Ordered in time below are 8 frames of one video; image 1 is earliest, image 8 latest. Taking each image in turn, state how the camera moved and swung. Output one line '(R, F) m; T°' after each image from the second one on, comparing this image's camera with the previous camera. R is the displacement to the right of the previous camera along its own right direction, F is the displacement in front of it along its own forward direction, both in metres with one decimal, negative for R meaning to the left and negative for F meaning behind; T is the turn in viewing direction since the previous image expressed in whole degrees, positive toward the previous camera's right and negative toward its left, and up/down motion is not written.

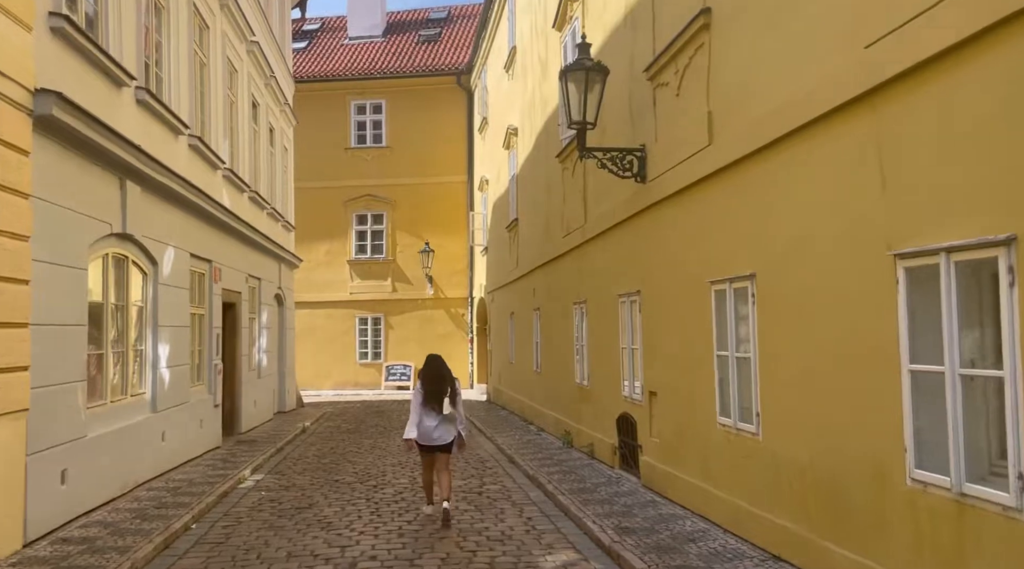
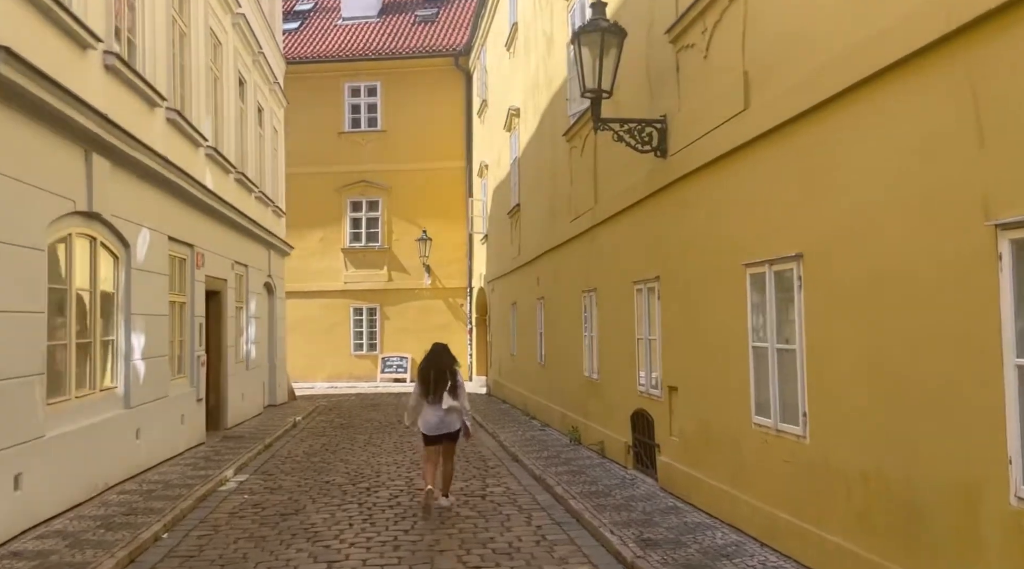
(-0.1, +0.7) m; 0°
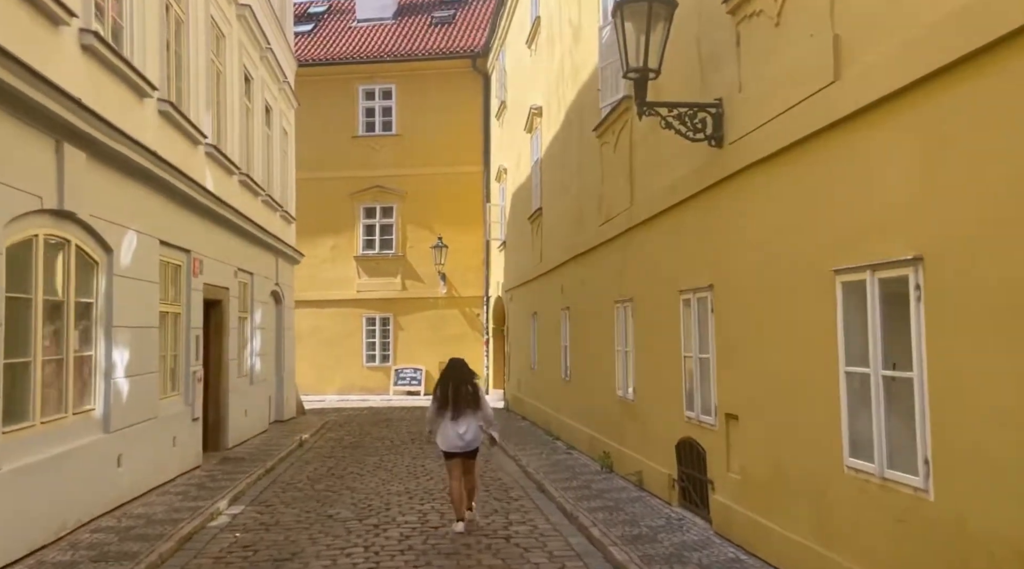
(-0.1, +1.0) m; -1°
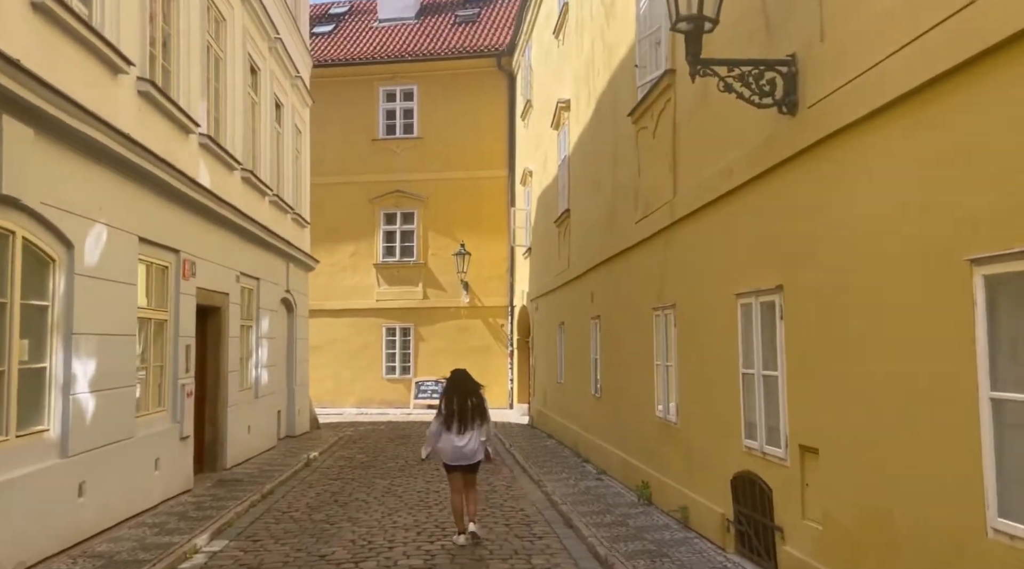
(0.0, +1.2) m; -2°
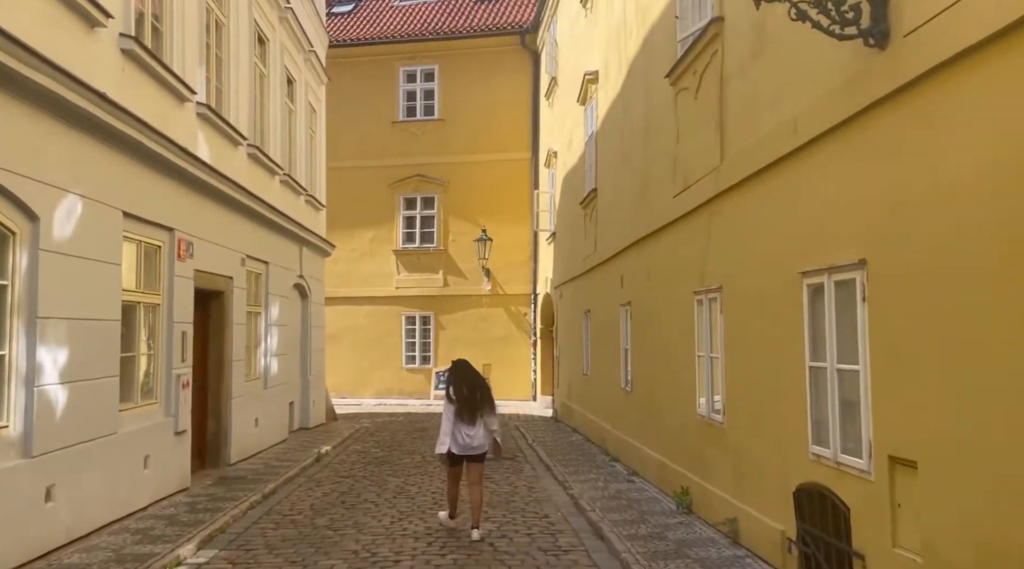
(0.0, +0.9) m; -2°
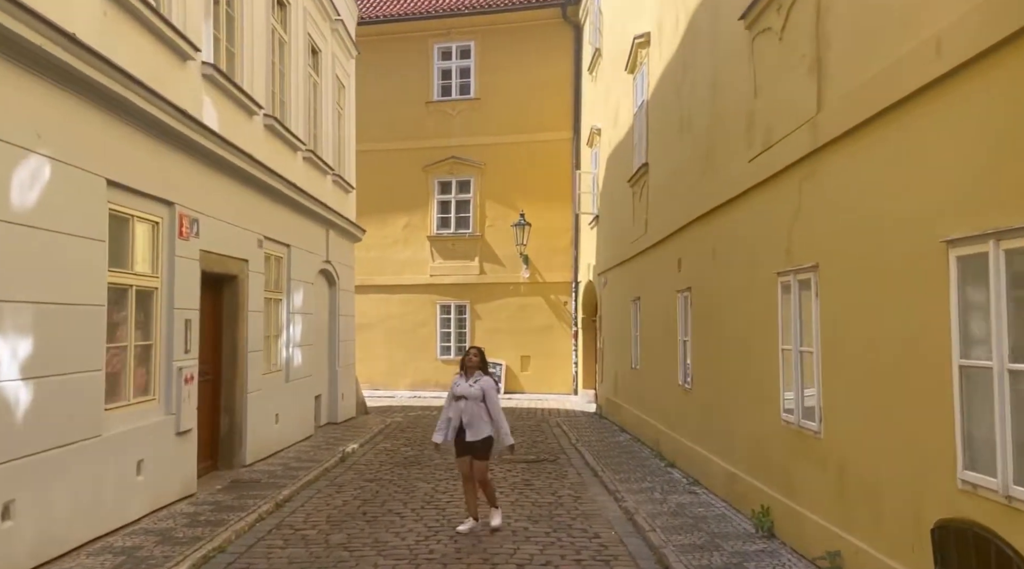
(-0.1, +1.2) m; -3°
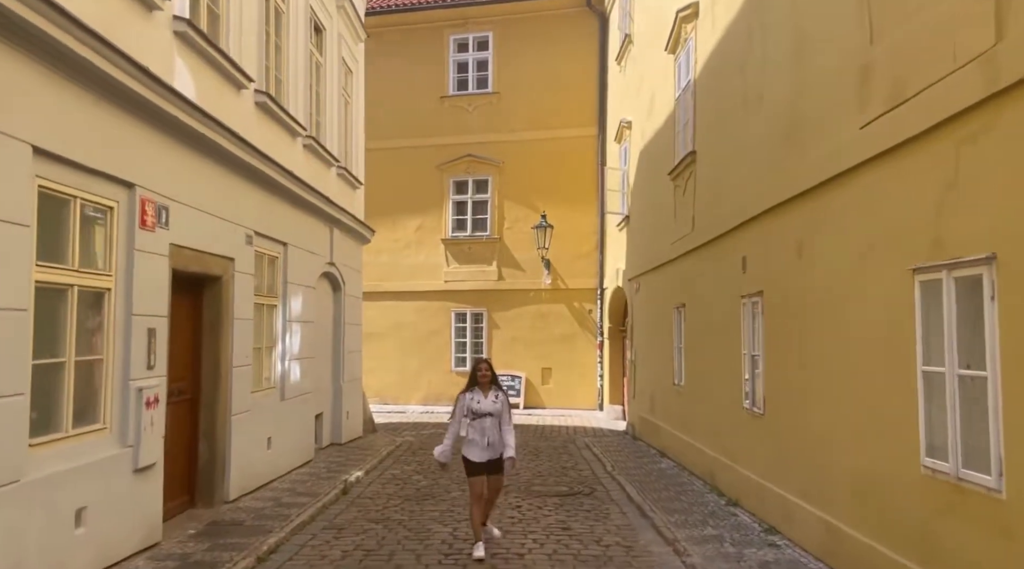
(-0.2, +1.5) m; -1°
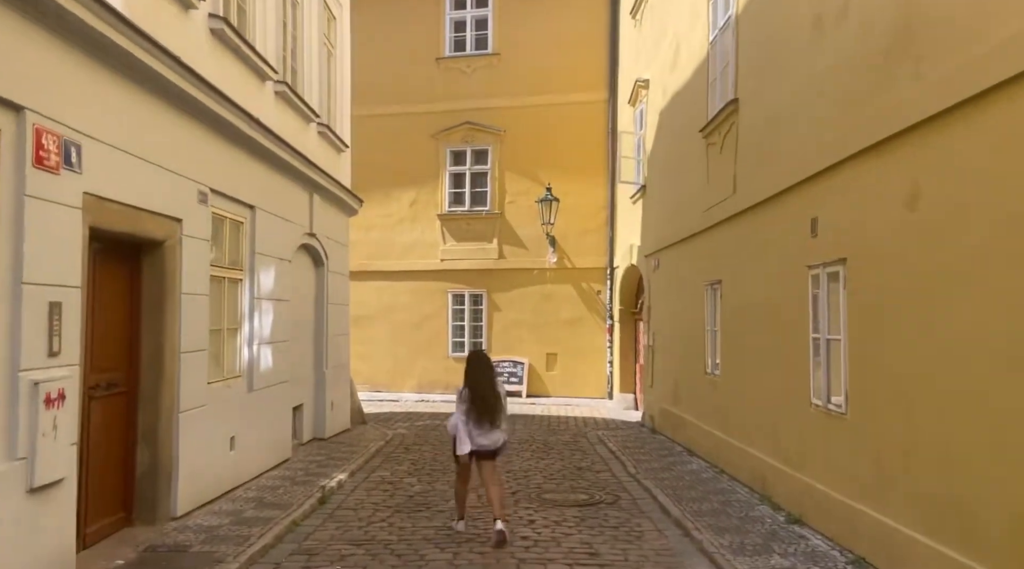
(-0.1, +1.6) m; 0°
